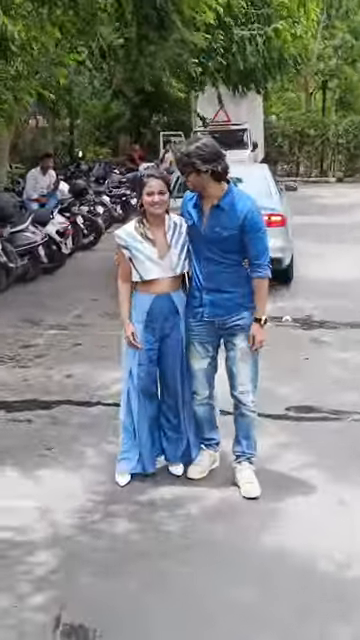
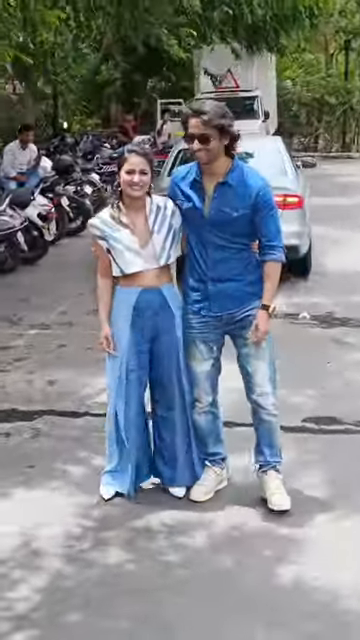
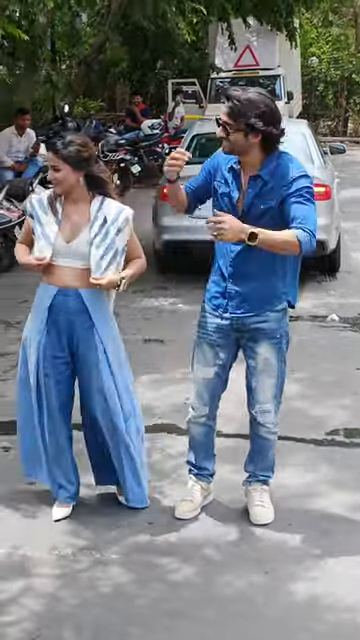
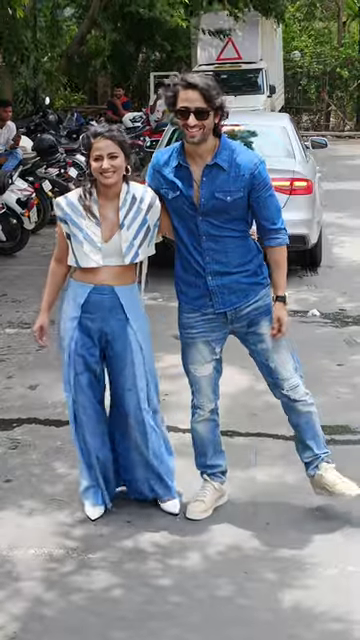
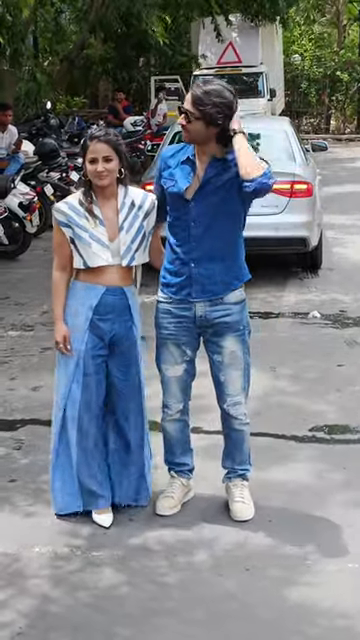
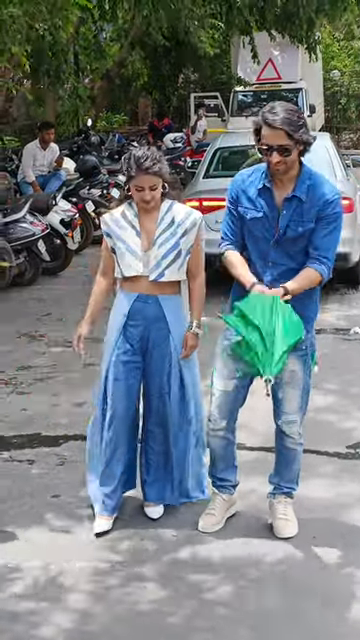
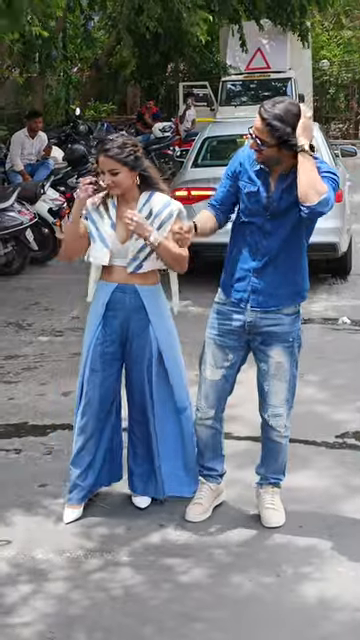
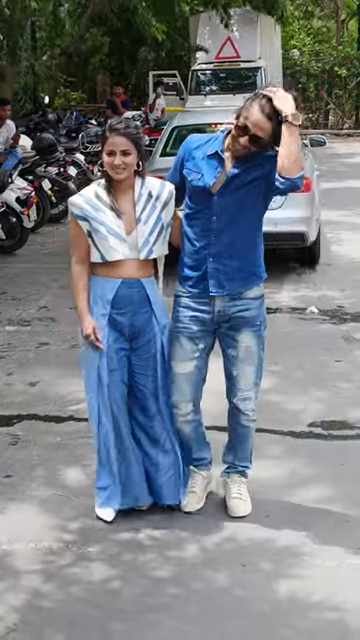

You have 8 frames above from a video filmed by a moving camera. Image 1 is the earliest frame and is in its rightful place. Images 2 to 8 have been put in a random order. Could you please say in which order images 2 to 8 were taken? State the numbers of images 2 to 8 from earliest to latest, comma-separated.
2, 4, 8, 5, 3, 7, 6
